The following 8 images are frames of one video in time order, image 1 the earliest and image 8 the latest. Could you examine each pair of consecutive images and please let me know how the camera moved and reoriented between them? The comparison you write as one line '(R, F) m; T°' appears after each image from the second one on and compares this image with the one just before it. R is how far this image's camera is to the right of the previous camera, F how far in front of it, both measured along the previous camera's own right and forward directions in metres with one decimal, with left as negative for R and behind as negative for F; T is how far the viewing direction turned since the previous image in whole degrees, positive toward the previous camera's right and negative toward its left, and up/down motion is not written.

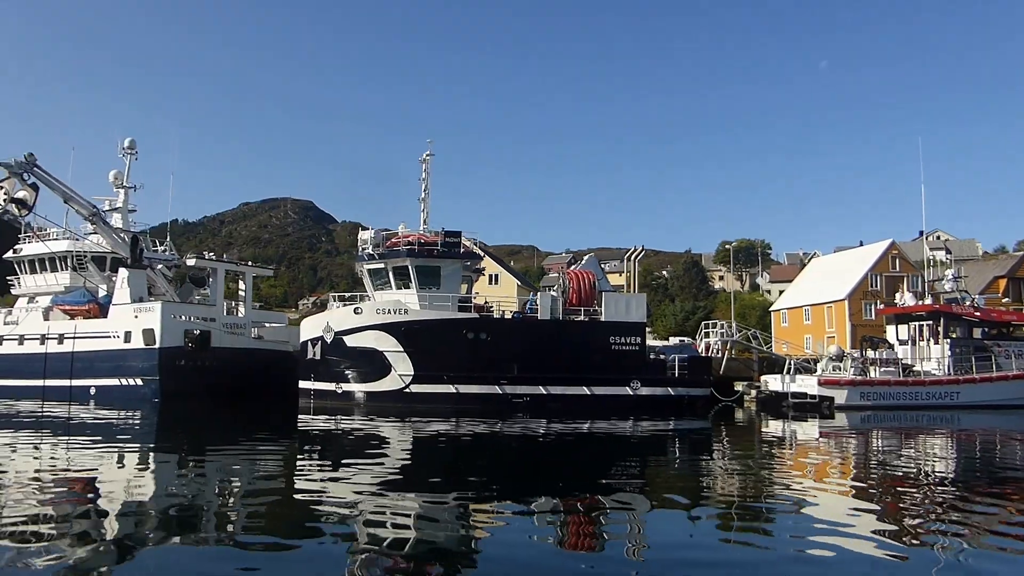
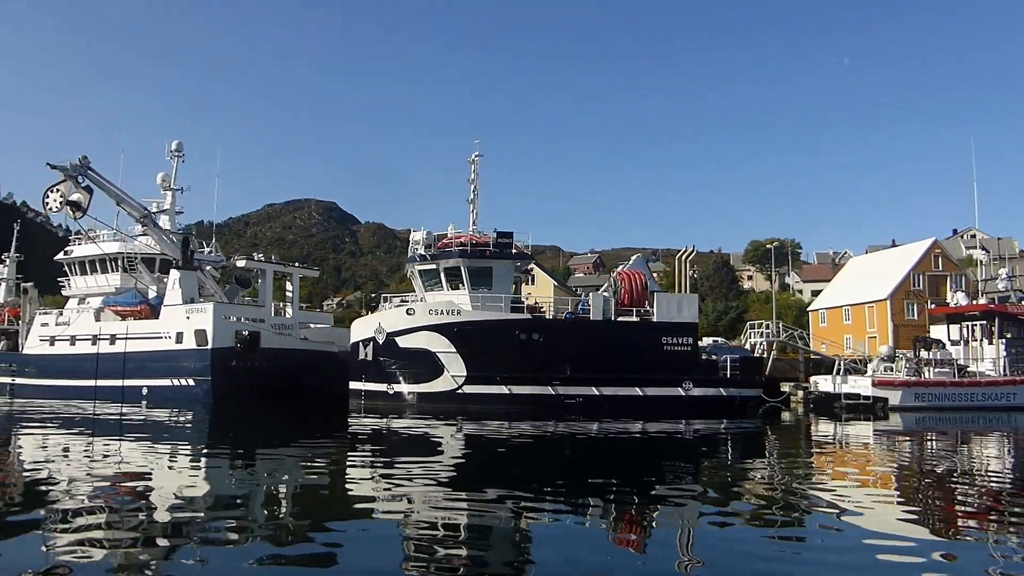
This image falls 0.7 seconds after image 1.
(-0.5, 0.0) m; -1°
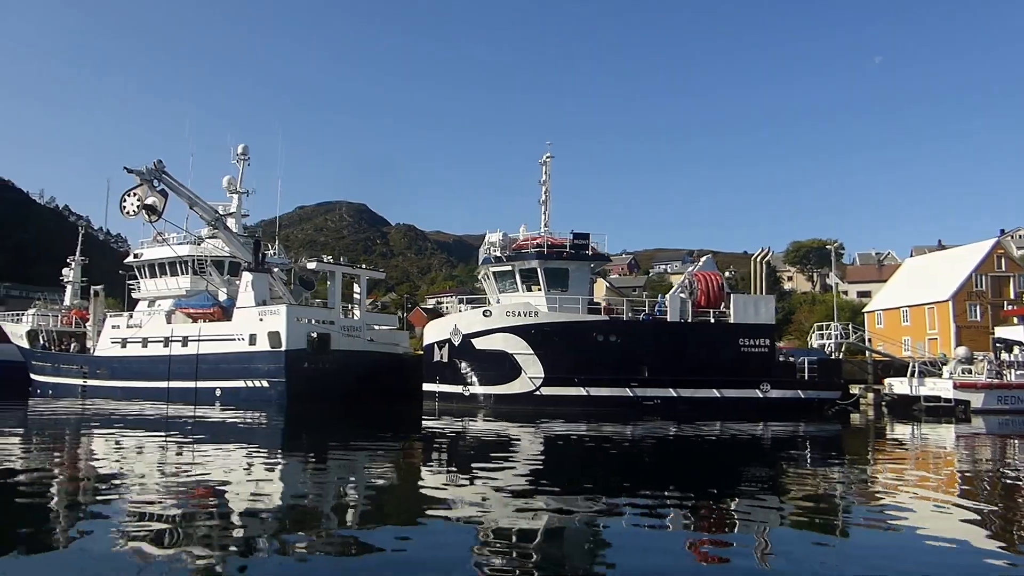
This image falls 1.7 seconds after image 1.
(-0.8, 0.0) m; -2°
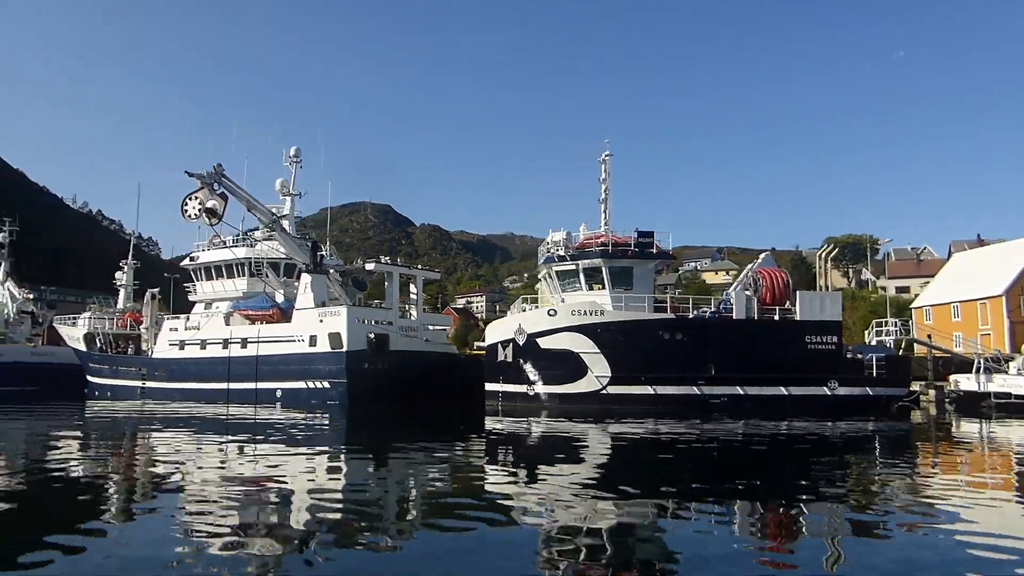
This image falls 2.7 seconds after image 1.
(-0.7, 0.0) m; -1°
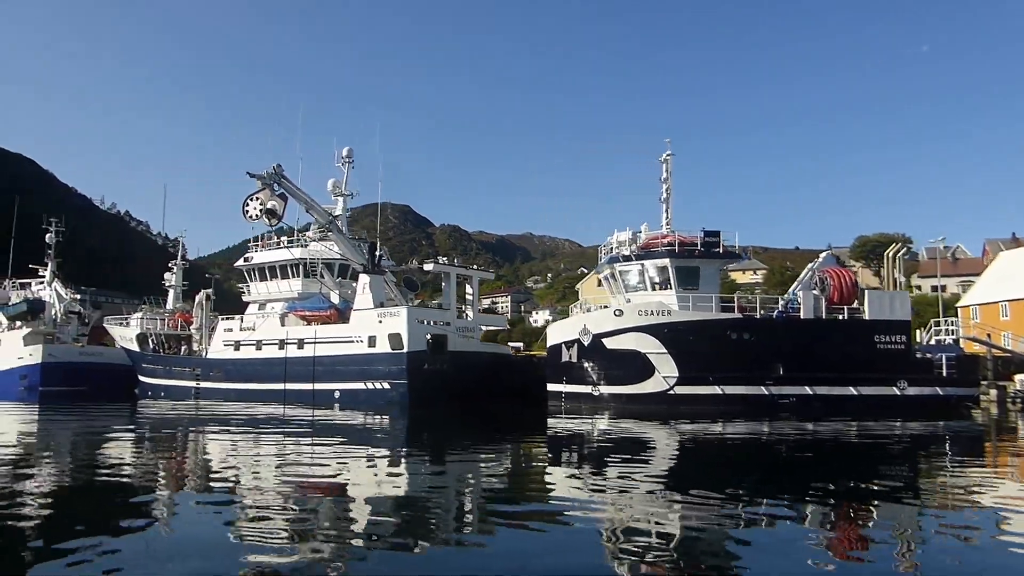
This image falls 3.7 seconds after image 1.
(-0.8, 0.0) m; -1°
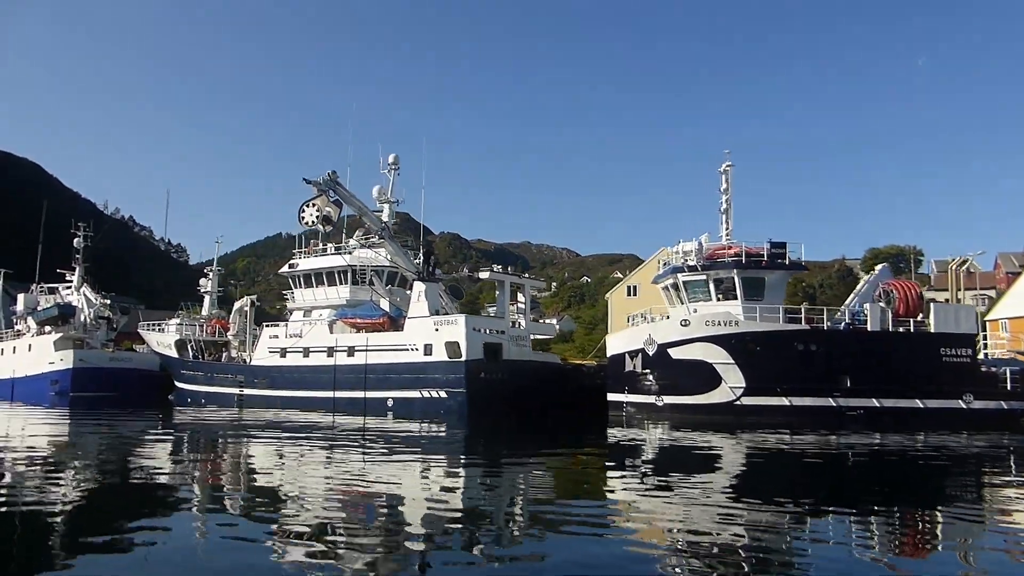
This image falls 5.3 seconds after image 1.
(-1.1, +0.1) m; +1°
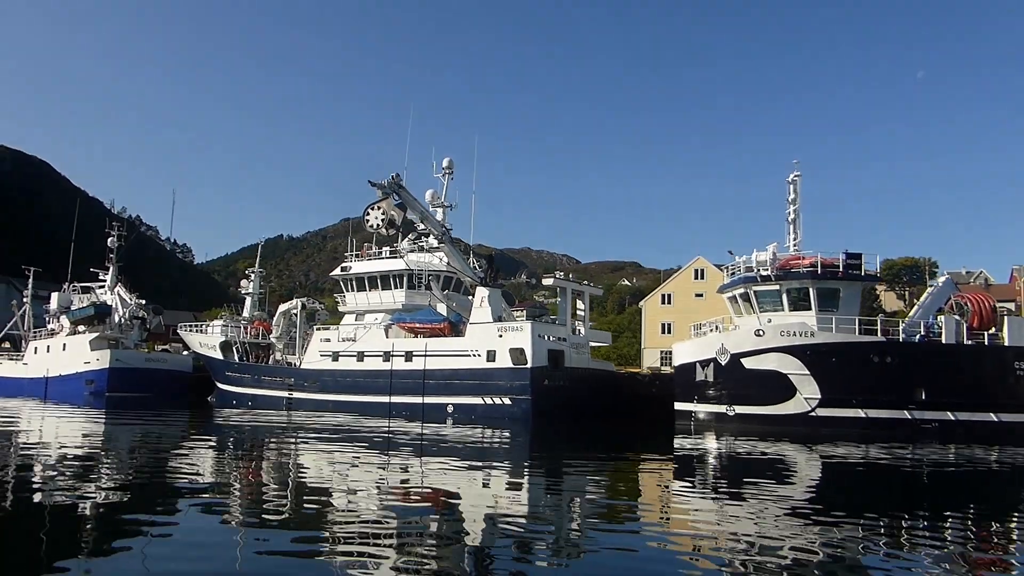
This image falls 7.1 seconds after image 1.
(-1.2, +0.1) m; +1°
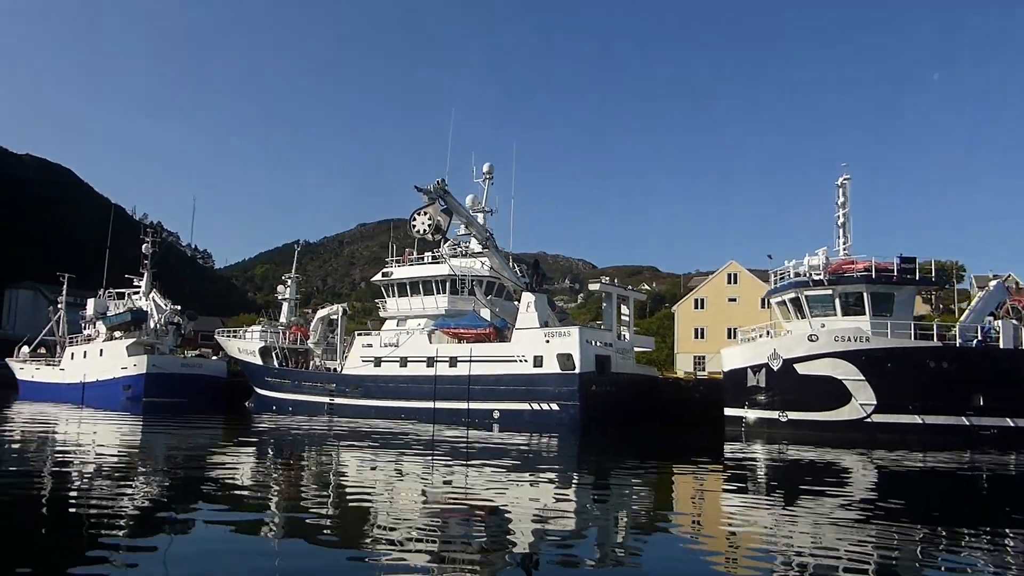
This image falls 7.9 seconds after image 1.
(-0.6, 0.0) m; -1°
